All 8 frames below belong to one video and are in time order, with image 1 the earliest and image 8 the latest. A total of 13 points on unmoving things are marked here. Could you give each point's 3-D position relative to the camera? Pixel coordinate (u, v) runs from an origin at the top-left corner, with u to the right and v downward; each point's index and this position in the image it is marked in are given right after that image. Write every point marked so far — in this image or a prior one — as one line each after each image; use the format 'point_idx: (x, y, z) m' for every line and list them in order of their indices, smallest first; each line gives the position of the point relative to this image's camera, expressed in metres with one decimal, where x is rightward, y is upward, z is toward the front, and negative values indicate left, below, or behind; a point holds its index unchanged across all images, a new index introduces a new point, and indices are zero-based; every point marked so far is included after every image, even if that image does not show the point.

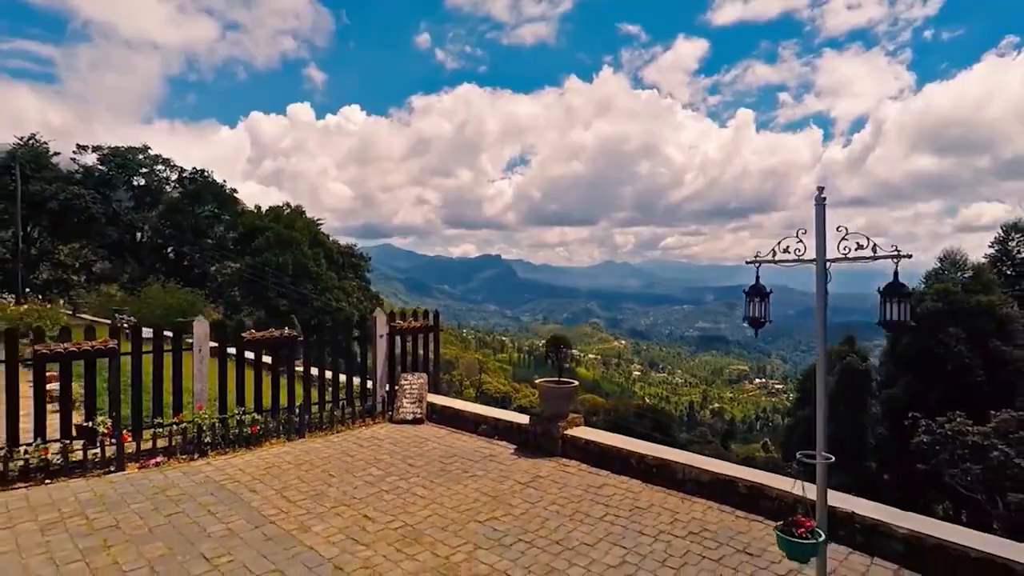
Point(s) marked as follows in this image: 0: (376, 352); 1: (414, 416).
0: (-2.0, -0.9, +8.3) m
1: (-1.4, -1.7, +8.2) m
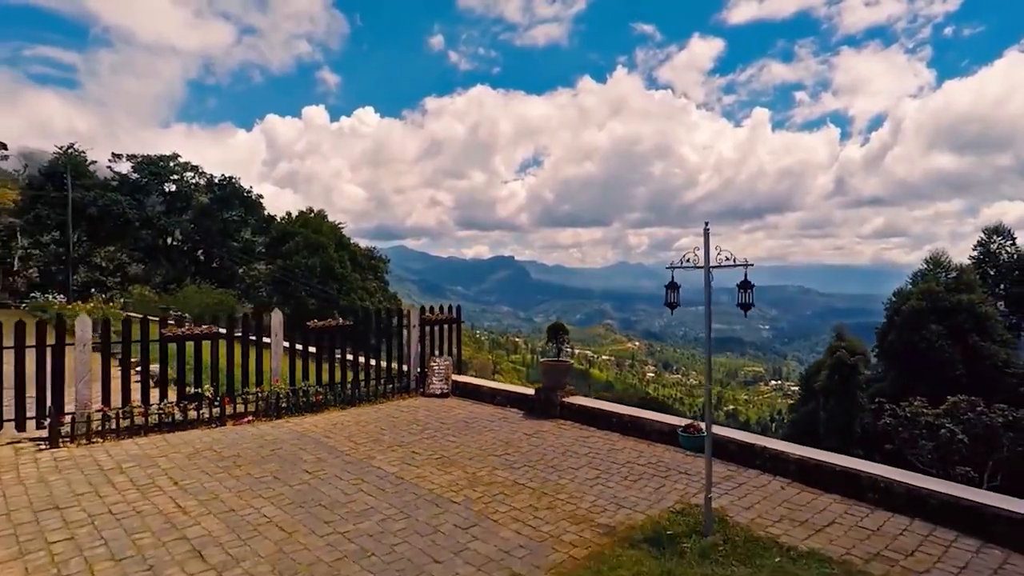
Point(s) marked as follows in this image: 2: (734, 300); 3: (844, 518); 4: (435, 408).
0: (-1.8, -0.9, +10.1) m
1: (-1.2, -1.7, +10.0) m
2: (+1.9, -0.1, +5.6) m
3: (+2.8, -1.9, +4.8) m
4: (-1.2, -1.8, +9.0) m
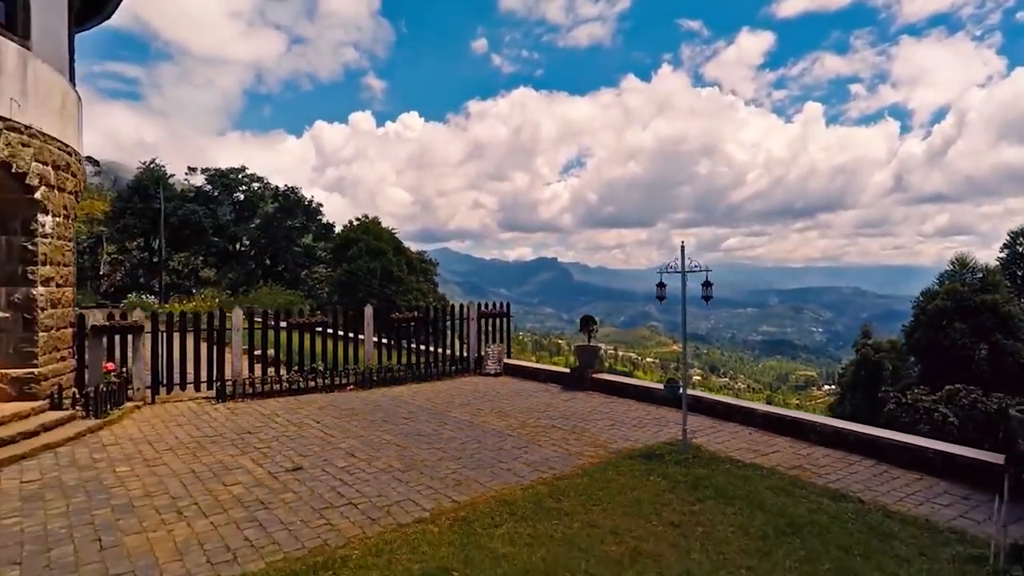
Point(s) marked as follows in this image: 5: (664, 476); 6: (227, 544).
0: (-0.9, -0.9, +12.5) m
1: (-0.3, -1.7, +12.3) m
2: (+2.5, -0.1, +7.7) m
3: (+3.2, -1.9, +6.8) m
4: (-0.4, -1.8, +11.3) m
5: (+1.5, -1.9, +5.8) m
6: (-2.1, -1.9, +4.3) m
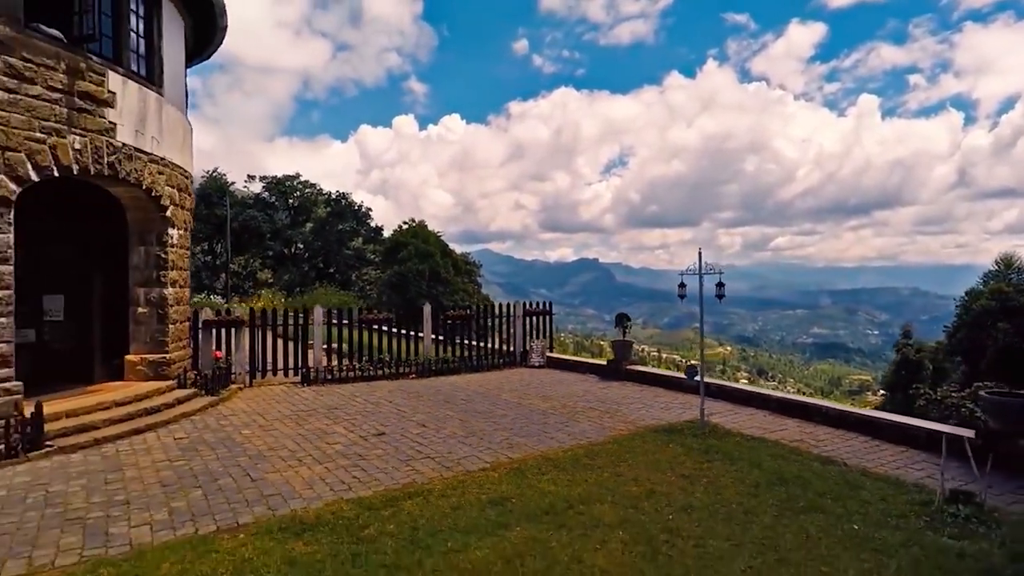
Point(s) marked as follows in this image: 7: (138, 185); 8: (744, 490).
0: (+0.1, -0.9, +13.8) m
1: (+0.6, -1.7, +13.6) m
2: (+3.1, -0.1, +8.8) m
3: (+3.8, -1.9, +7.9) m
4: (+0.5, -1.8, +12.6) m
5: (+2.0, -1.9, +7.0) m
6: (-1.7, -1.9, +5.8) m
7: (-5.4, +1.5, +8.3) m
8: (+2.2, -1.9, +5.4) m
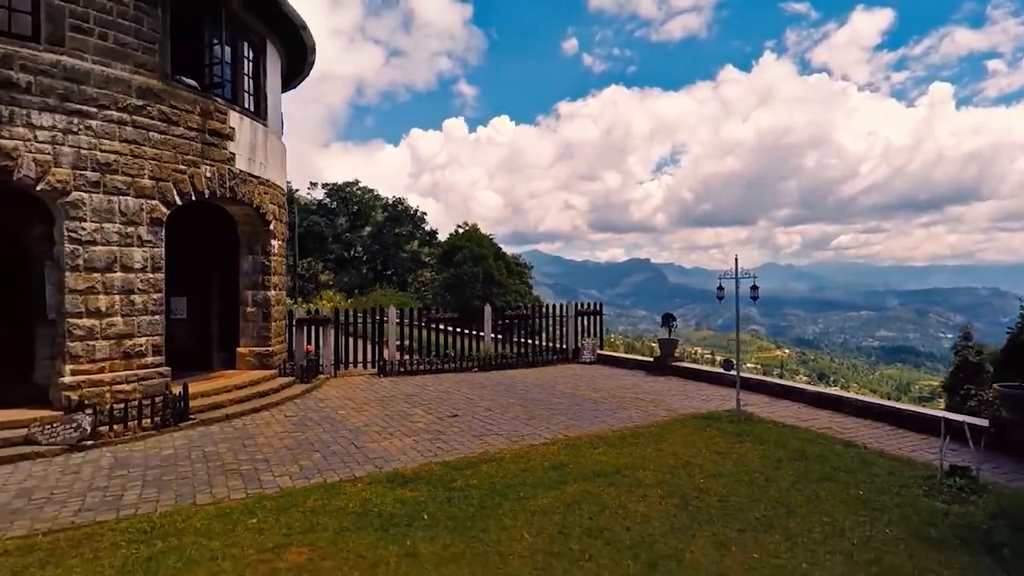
0: (+1.4, -0.9, +14.9) m
1: (+2.0, -1.8, +14.6) m
2: (+4.0, -0.1, +9.7) m
3: (+4.7, -1.9, +8.6) m
4: (+1.8, -1.9, +13.6) m
5: (+2.8, -1.9, +7.9) m
6: (-1.0, -1.9, +7.0) m
7: (-4.5, +1.4, +9.9) m
8: (+2.8, -1.9, +6.3) m
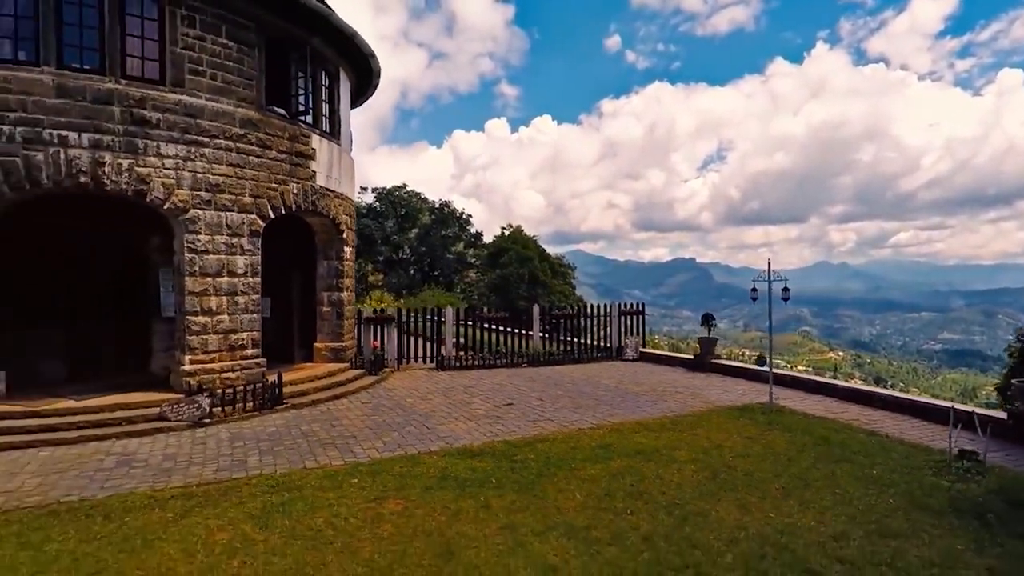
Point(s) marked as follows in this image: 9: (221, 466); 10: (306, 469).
0: (+2.7, -1.0, +15.7) m
1: (+3.2, -1.8, +15.4) m
2: (+4.9, -0.1, +10.3) m
3: (+5.5, -1.9, +9.2) m
4: (+2.9, -1.9, +14.4) m
5: (+3.6, -1.9, +8.7) m
6: (-0.3, -2.0, +8.0) m
7: (-3.5, +1.4, +11.2) m
8: (+3.4, -1.9, +7.1) m
9: (-3.2, -2.0, +6.5) m
10: (-2.2, -2.0, +6.3) m
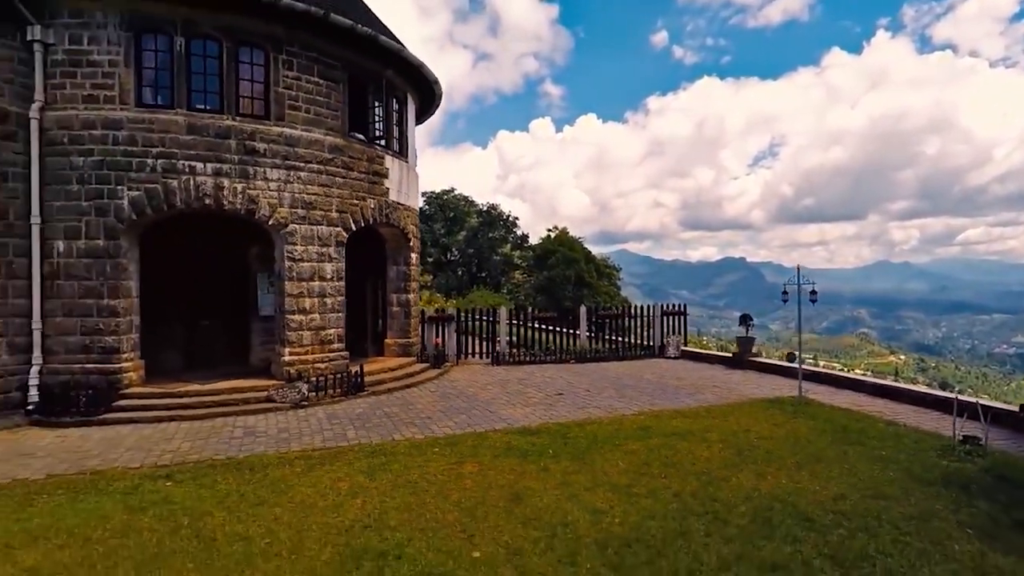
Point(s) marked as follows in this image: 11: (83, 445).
0: (+4.1, -1.0, +16.6) m
1: (+4.6, -1.9, +16.3) m
2: (+5.9, -0.2, +11.1) m
3: (+6.4, -2.0, +10.0) m
4: (+4.2, -2.0, +15.3) m
5: (+4.4, -2.0, +9.6) m
6: (+0.5, -2.0, +9.2) m
7: (-2.5, +1.3, +12.6) m
8: (+4.2, -2.0, +8.0) m
9: (-2.5, -2.0, +7.9) m
10: (-1.6, -2.0, +7.7) m
11: (-5.4, -2.0, +7.3) m
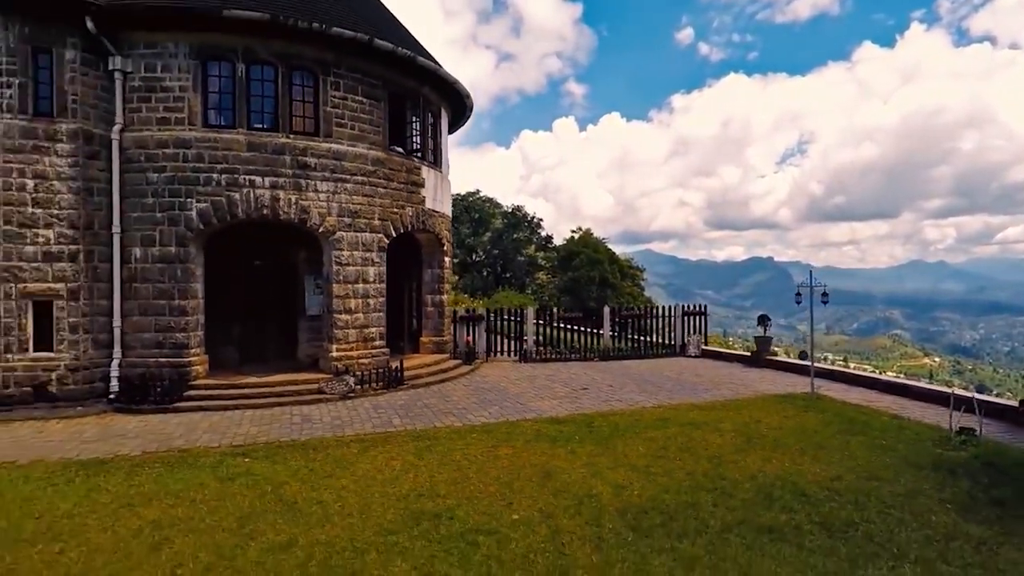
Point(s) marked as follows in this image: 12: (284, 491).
0: (+4.9, -1.0, +17.3) m
1: (+5.4, -1.9, +17.0) m
2: (+6.5, -0.2, +11.7) m
3: (+6.9, -2.0, +10.5) m
4: (+5.0, -2.0, +16.0) m
5: (+4.9, -2.0, +10.2) m
6: (+1.0, -2.1, +10.0) m
7: (-1.8, +1.3, +13.5) m
8: (+4.6, -2.0, +8.6) m
9: (-2.1, -2.1, +8.8) m
10: (-1.1, -2.1, +8.5) m
11: (-5.0, -2.0, +8.4) m
12: (-2.3, -2.0, +5.9) m
